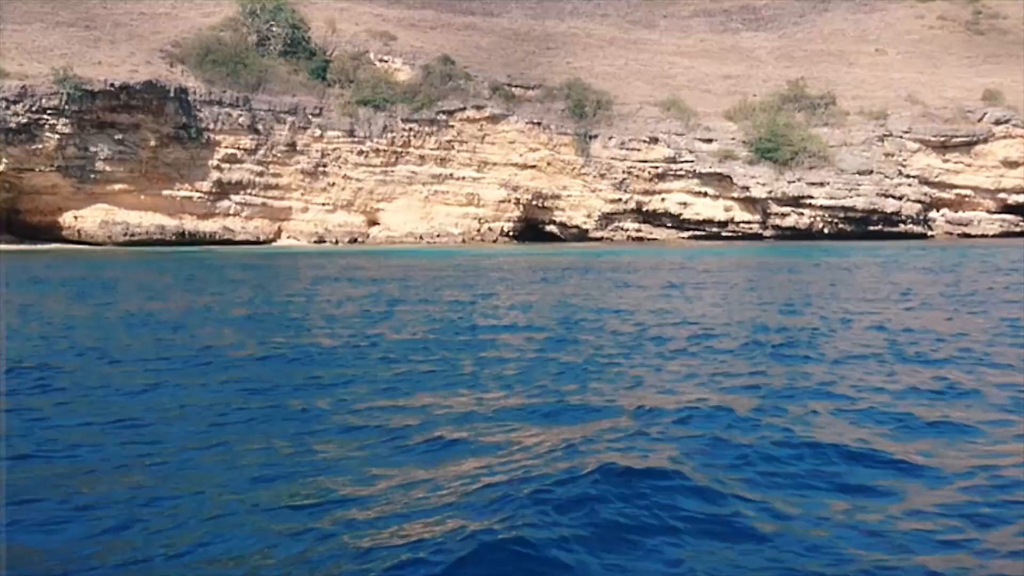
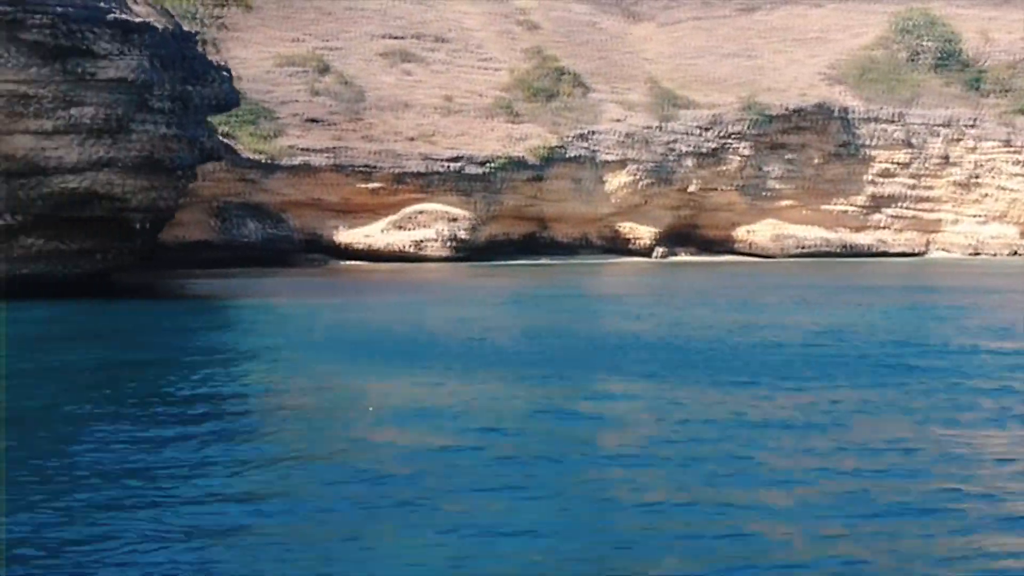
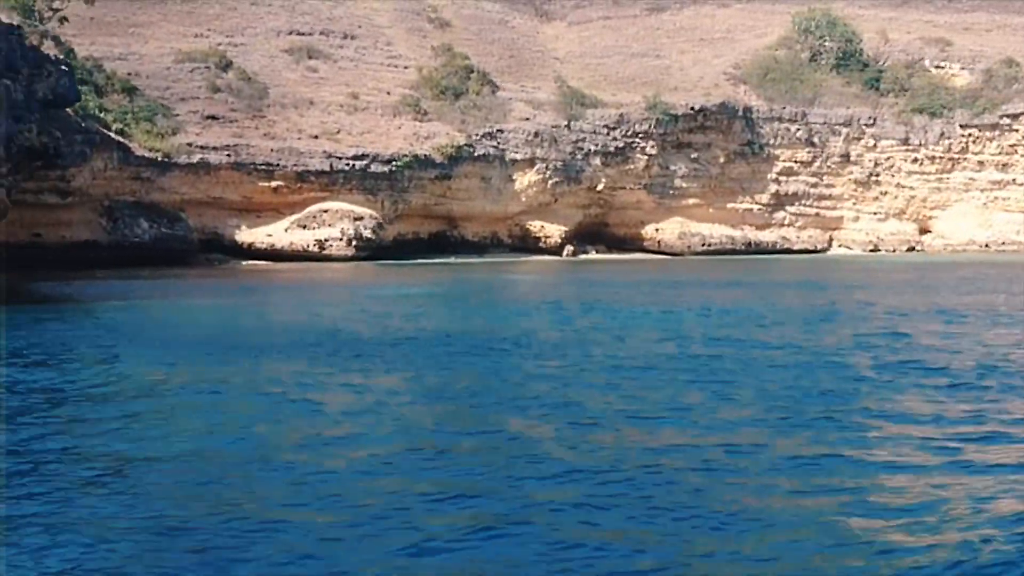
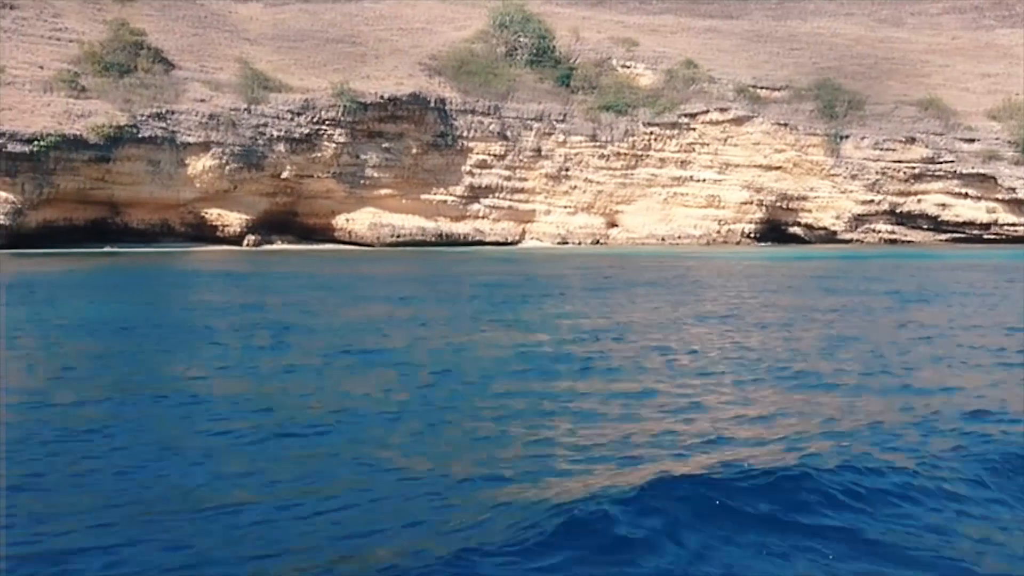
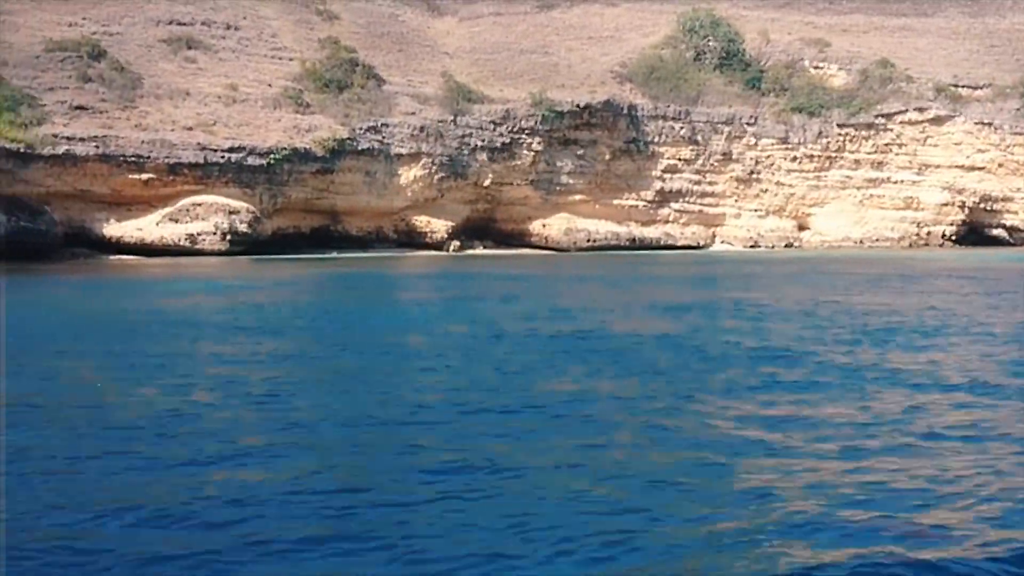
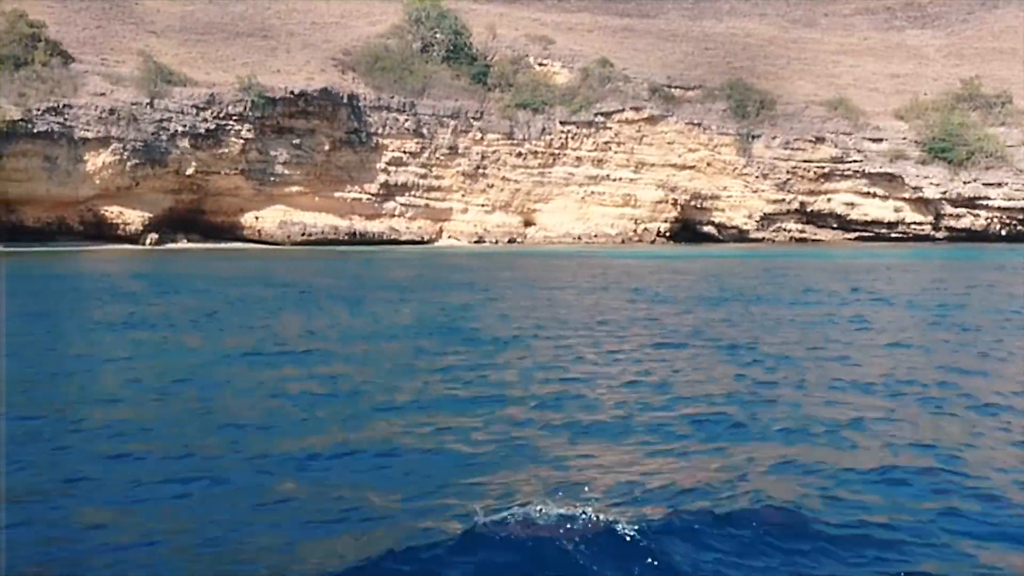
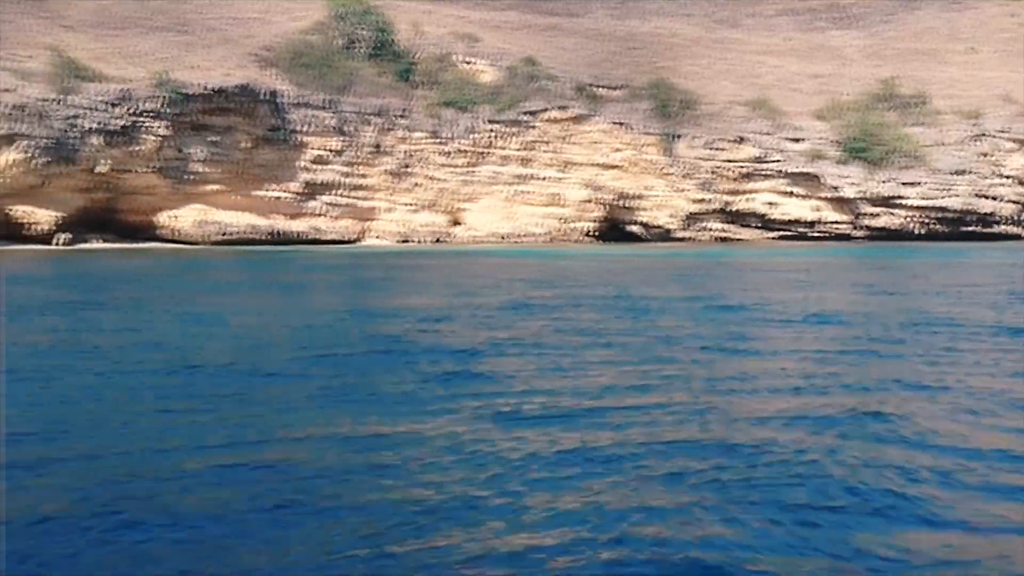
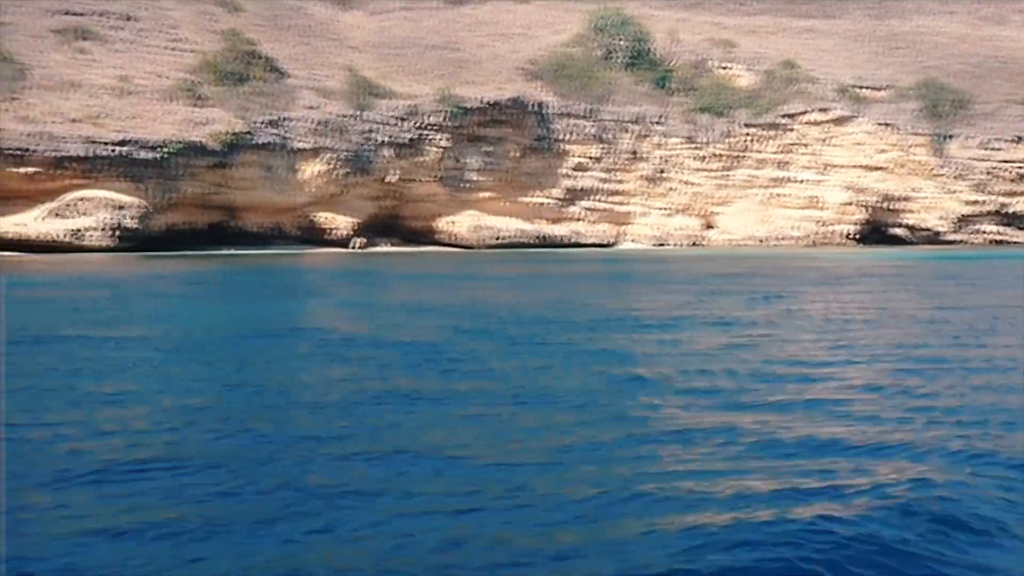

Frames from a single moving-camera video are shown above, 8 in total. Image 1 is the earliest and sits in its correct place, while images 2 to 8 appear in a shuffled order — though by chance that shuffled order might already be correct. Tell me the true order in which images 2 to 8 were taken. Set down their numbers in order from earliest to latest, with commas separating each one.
7, 6, 4, 8, 5, 3, 2
